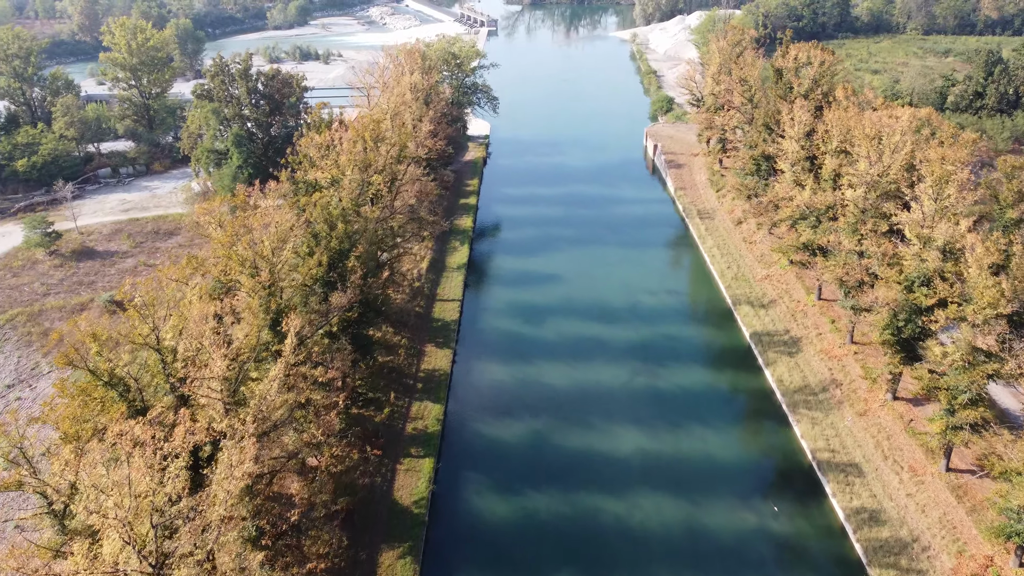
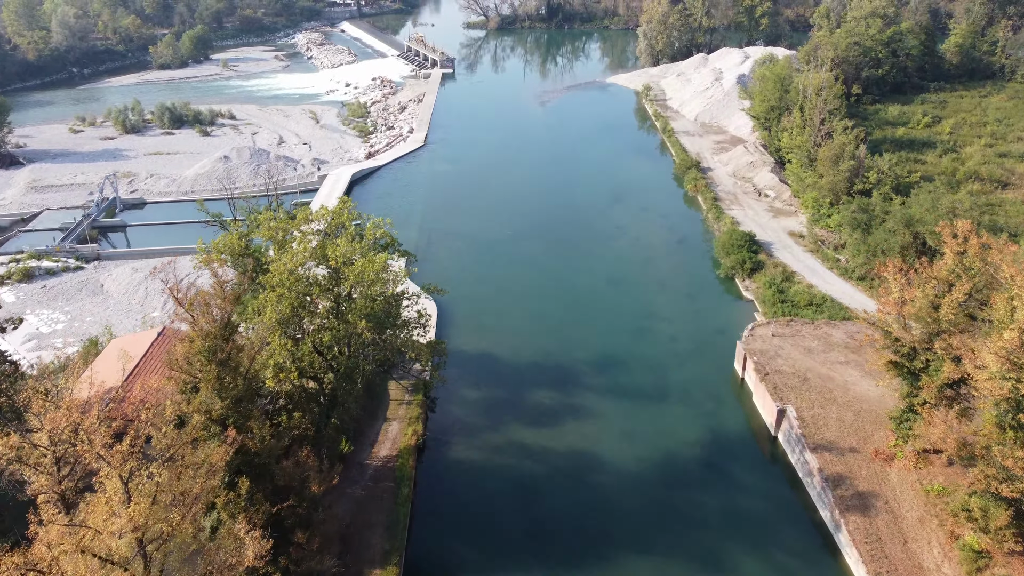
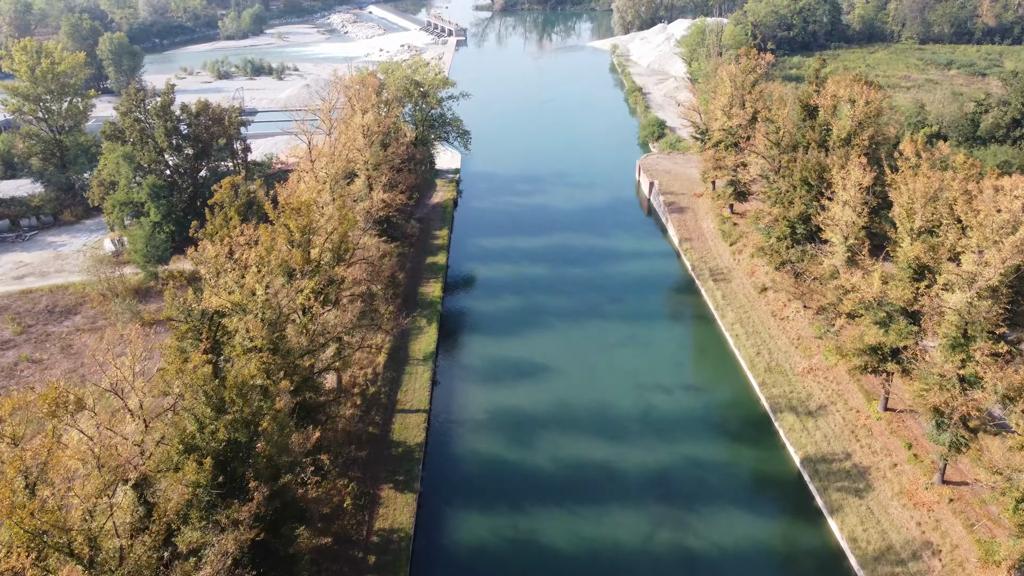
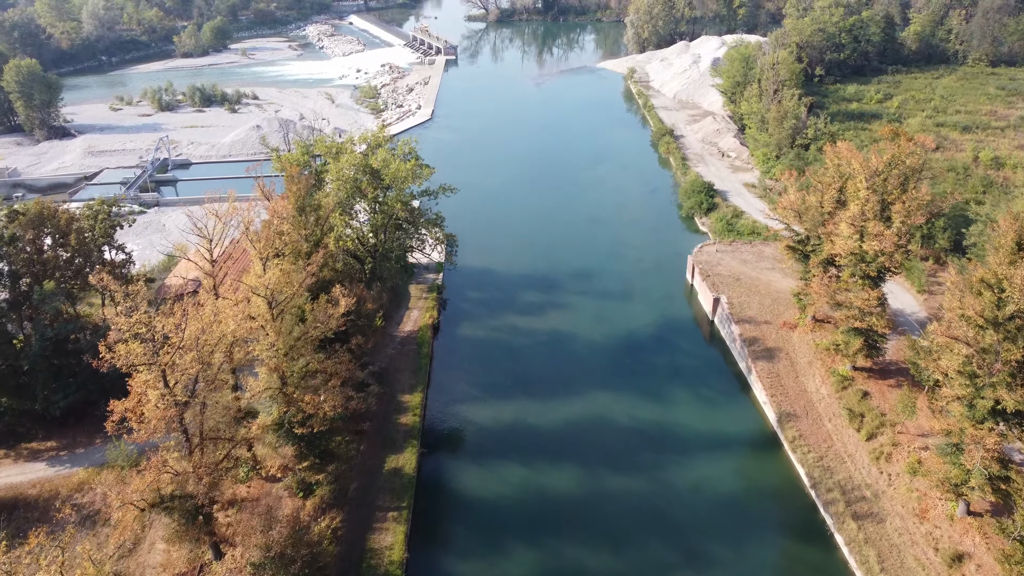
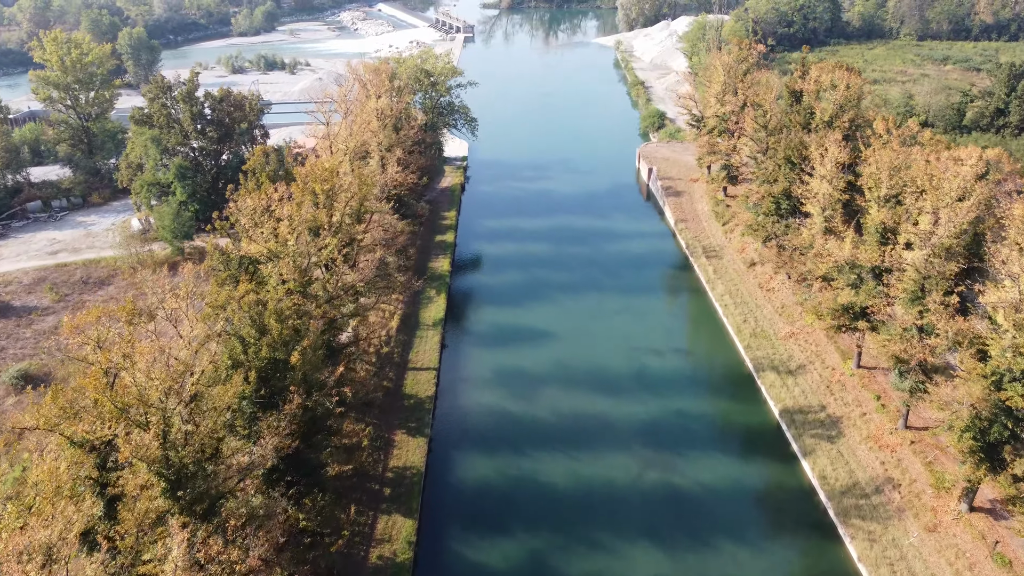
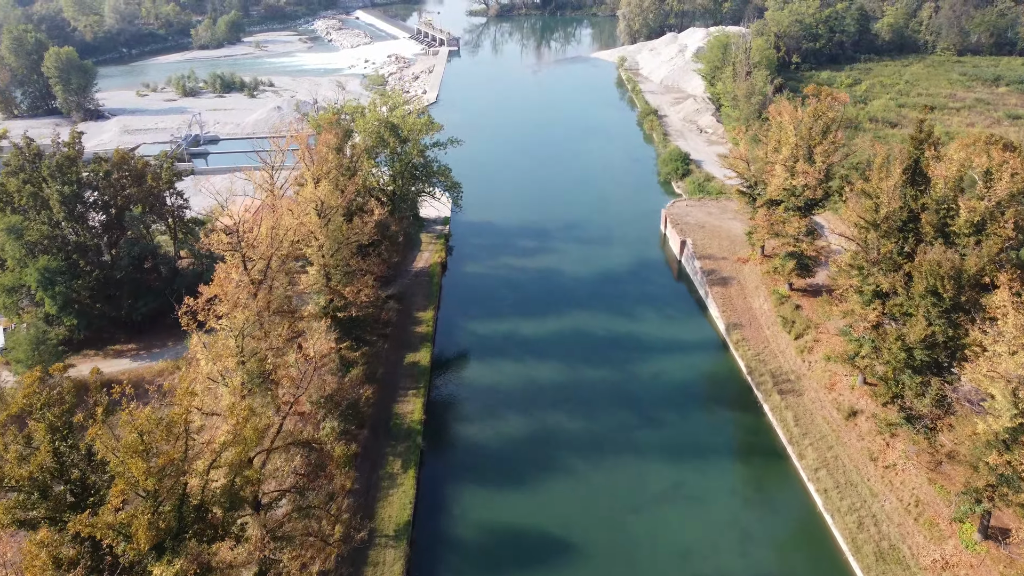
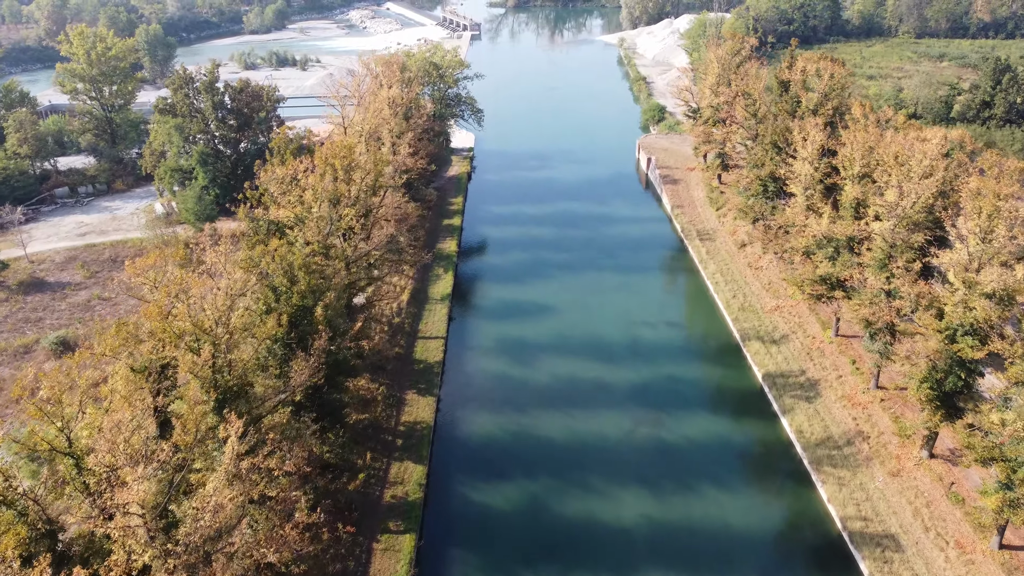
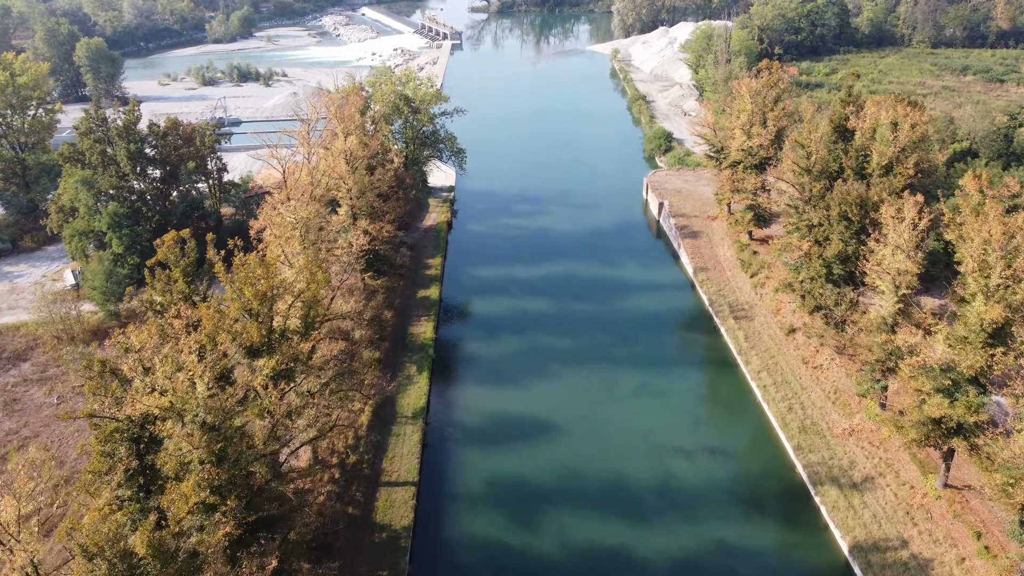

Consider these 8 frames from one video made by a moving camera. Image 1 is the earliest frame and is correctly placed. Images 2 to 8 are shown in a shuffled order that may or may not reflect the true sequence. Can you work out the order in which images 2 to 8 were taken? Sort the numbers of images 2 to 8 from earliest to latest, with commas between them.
7, 5, 3, 8, 6, 4, 2
